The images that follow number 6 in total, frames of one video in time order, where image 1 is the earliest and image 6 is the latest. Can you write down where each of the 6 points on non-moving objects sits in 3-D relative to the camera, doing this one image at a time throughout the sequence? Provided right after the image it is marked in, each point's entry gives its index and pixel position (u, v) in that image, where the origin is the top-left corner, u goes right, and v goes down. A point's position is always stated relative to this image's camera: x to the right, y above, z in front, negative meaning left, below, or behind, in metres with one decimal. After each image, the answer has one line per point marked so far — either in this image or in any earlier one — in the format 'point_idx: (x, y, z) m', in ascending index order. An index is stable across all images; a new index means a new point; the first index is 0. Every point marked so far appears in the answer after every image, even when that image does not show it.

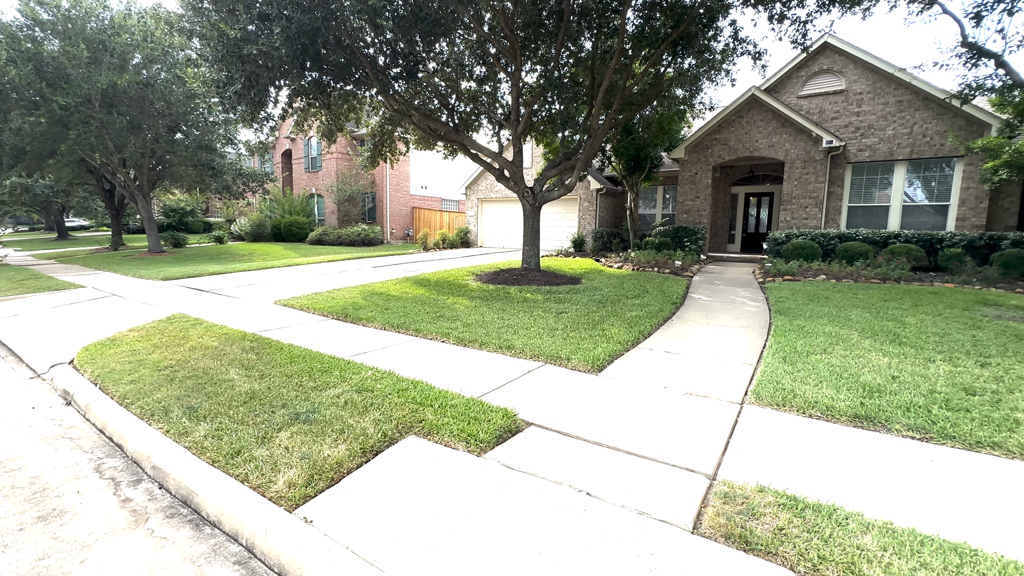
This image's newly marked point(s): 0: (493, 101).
0: (-0.5, +5.3, +12.9) m
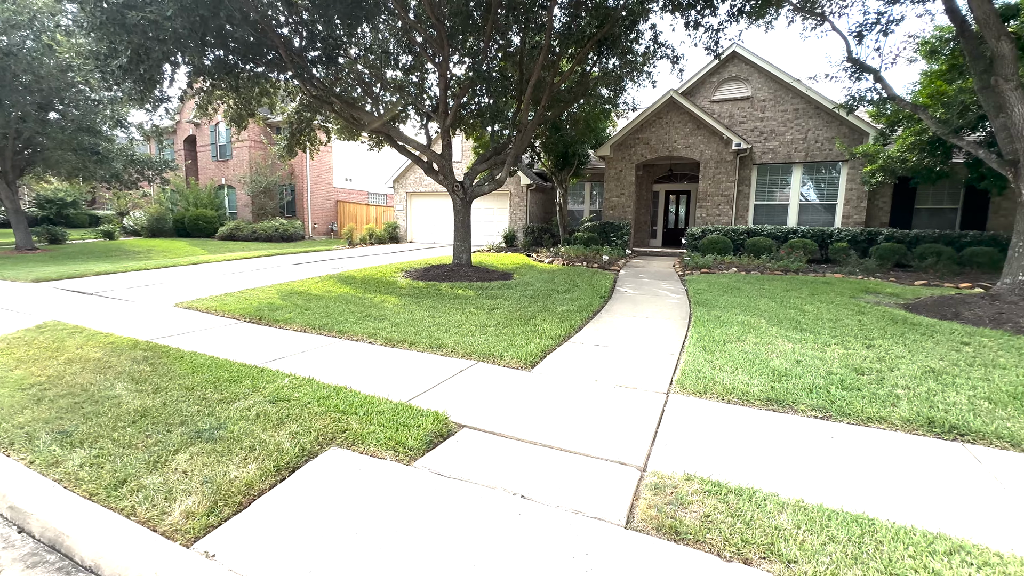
0: (-2.6, +5.4, +12.5) m
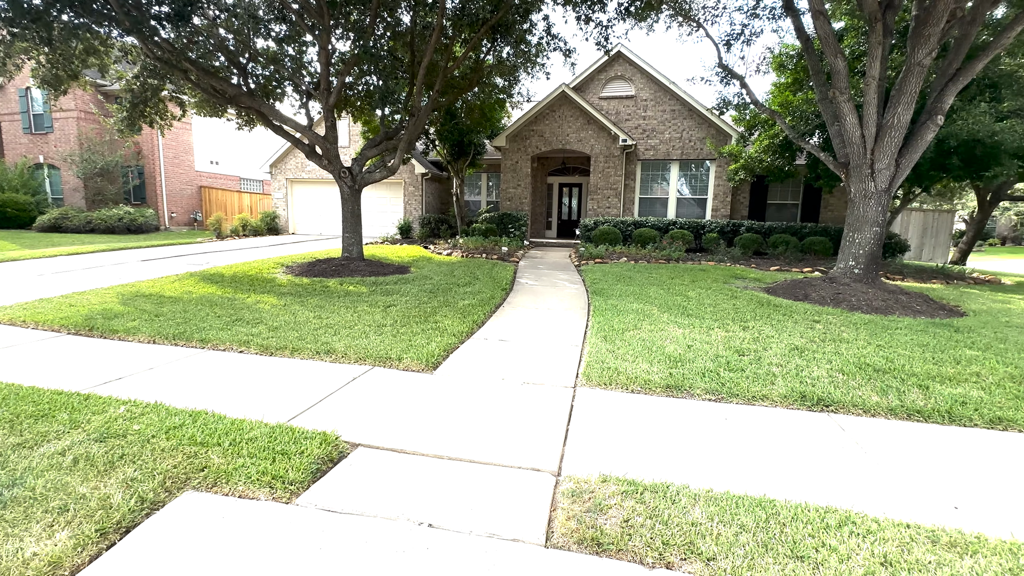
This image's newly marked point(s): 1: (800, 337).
0: (-5.3, +5.5, +11.2) m
1: (+3.4, -0.6, +5.4) m
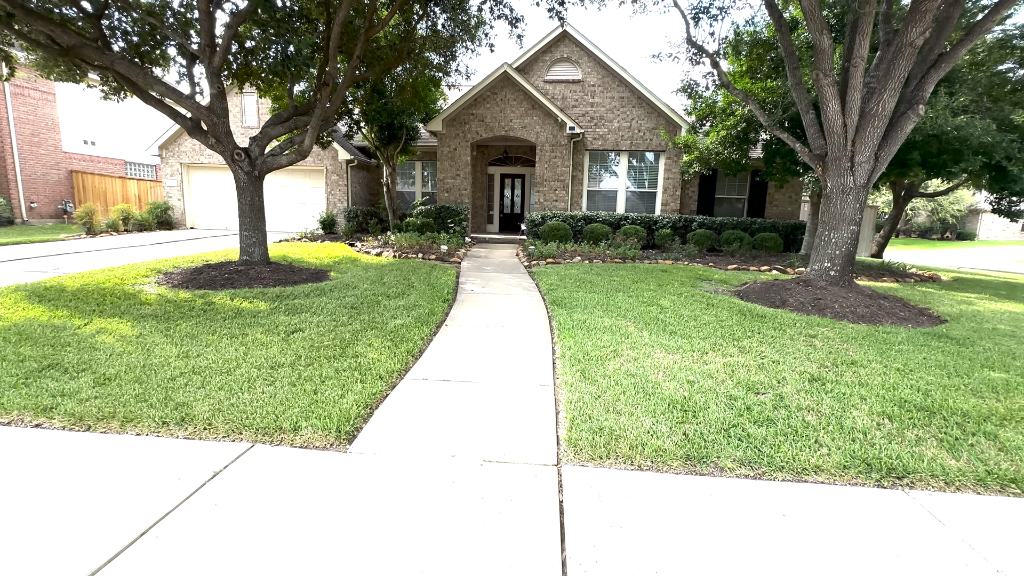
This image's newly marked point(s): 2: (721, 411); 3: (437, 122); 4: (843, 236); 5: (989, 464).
0: (-6.6, +5.3, +8.9) m
1: (+2.9, -0.7, +4.5) m
2: (+1.6, -0.9, +3.4) m
3: (-2.3, +5.1, +13.8) m
4: (+5.1, +0.8, +7.0) m
5: (+3.1, -1.1, +2.9) m
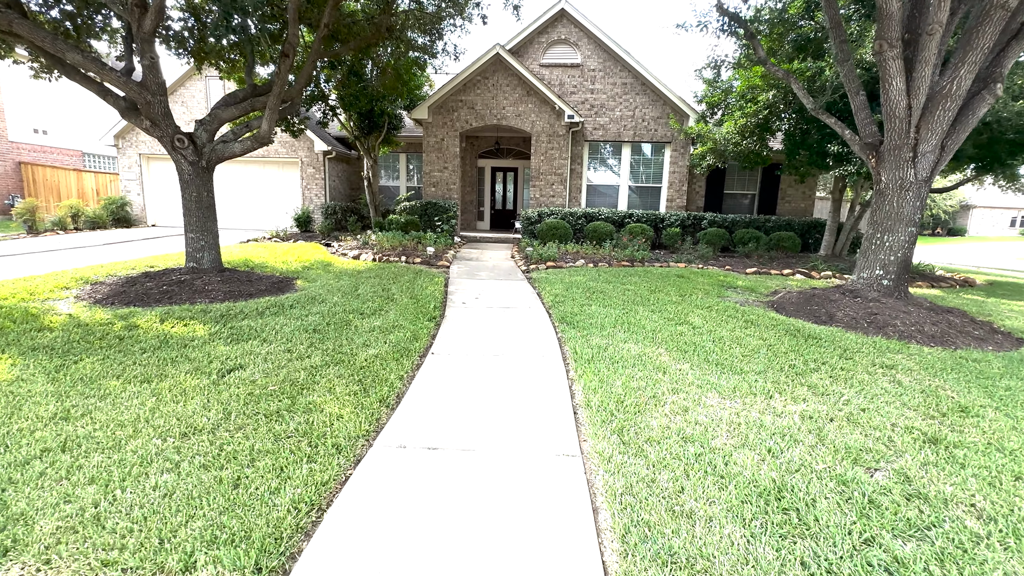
0: (-6.7, +5.1, +7.6) m
1: (+3.0, -0.9, +3.4) m
2: (+1.7, -1.1, +2.3) m
3: (-2.5, +5.0, +12.6) m
4: (+5.1, +0.6, +5.9) m
5: (+3.2, -1.3, +1.9) m
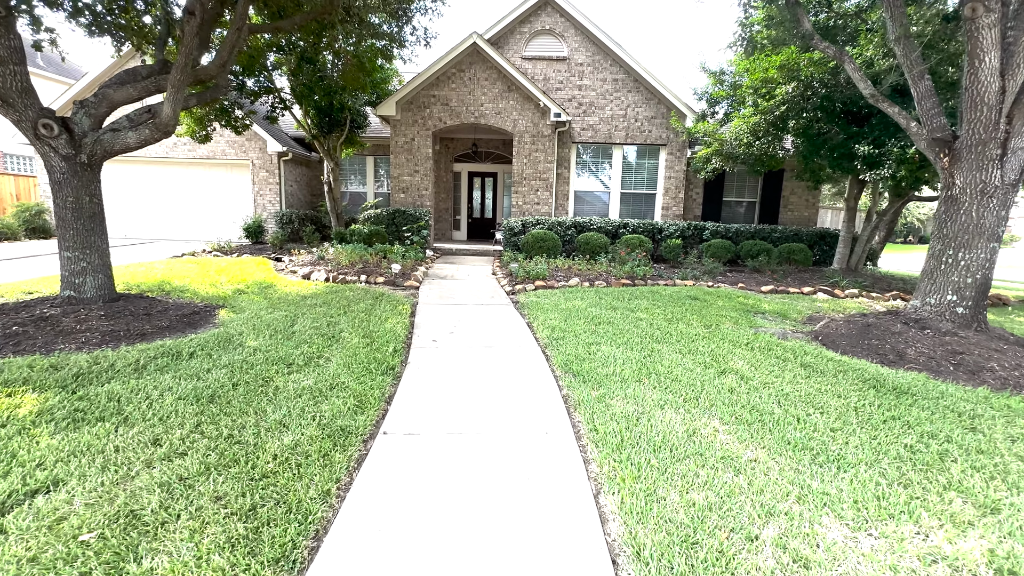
0: (-7.0, +4.7, +5.9) m
1: (+3.0, -1.2, +2.1) m
2: (+1.7, -1.4, +1.0) m
3: (-3.0, +4.5, +11.1) m
4: (+4.9, +0.3, +4.8) m
5: (+3.2, -1.6, +0.6) m
